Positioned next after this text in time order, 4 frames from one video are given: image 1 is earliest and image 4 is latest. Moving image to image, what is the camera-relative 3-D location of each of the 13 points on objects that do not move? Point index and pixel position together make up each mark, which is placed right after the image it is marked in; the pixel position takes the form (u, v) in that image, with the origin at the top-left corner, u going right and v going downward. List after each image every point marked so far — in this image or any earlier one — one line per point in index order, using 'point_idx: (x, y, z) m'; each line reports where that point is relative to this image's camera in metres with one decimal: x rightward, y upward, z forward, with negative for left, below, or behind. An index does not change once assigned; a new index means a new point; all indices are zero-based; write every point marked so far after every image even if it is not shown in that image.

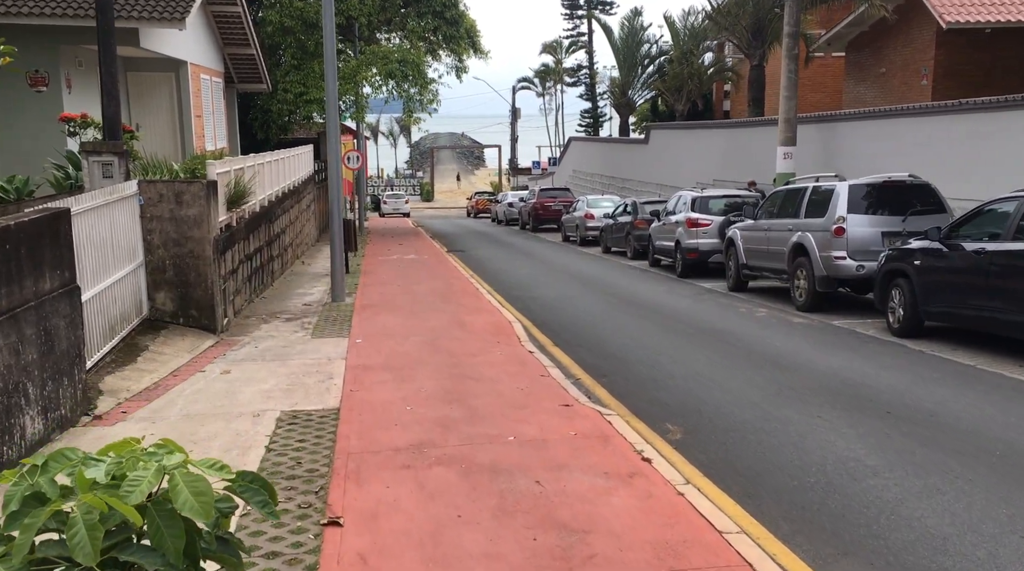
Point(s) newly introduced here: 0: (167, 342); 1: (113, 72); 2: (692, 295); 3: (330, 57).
0: (-3.6, -0.6, +9.8) m
1: (-4.4, +2.3, +10.3) m
2: (+2.9, -0.2, +15.2) m
3: (-2.9, +3.7, +14.9) m
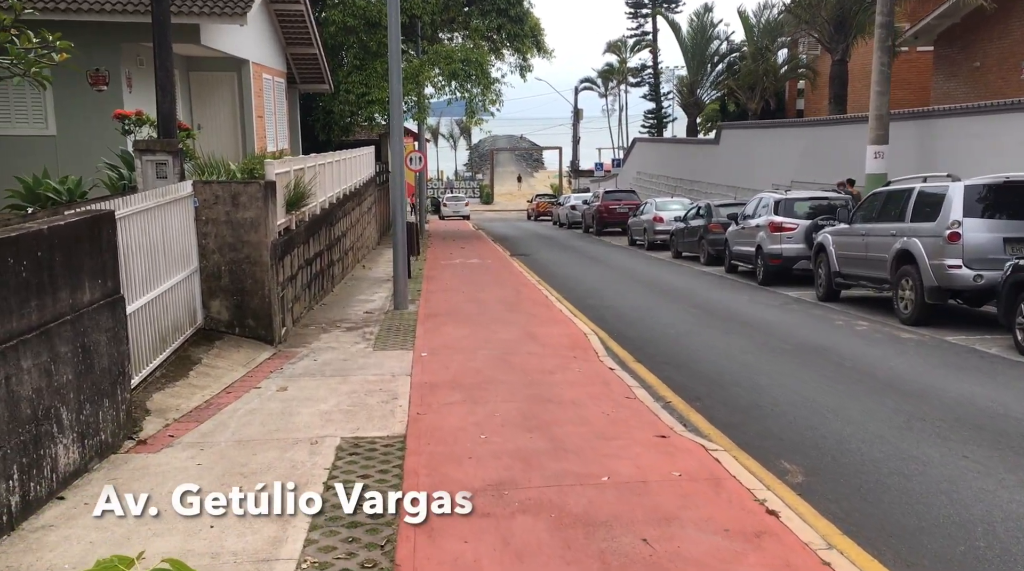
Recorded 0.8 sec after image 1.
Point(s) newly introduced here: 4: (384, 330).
0: (-2.8, -0.7, +9.2) m
1: (-3.5, +2.3, +9.7) m
2: (+4.0, -0.3, +14.1) m
3: (-1.8, +3.6, +14.2) m
4: (-1.6, -0.5, +11.6) m
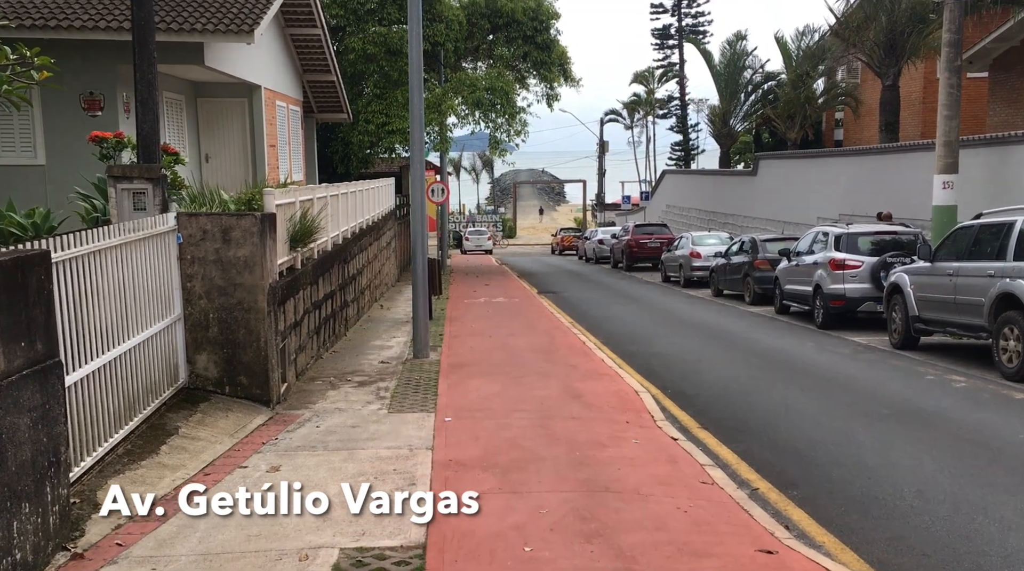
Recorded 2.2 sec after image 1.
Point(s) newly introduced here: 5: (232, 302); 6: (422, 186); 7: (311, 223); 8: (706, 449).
0: (-2.5, -1.1, +7.6) m
1: (-3.2, +1.8, +8.2) m
2: (+4.4, -0.9, +12.4) m
3: (-1.3, +3.0, +12.8) m
4: (-1.2, -1.1, +10.0) m
5: (-2.5, -0.1, +8.3) m
6: (-1.2, +1.3, +12.4) m
7: (-2.3, +0.7, +10.8) m
8: (+1.5, -1.3, +7.5) m
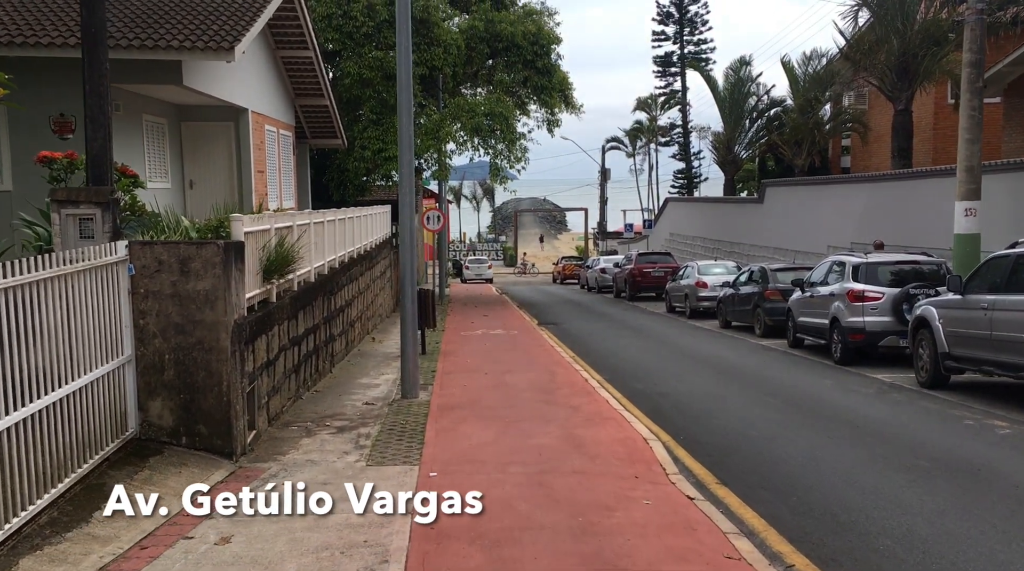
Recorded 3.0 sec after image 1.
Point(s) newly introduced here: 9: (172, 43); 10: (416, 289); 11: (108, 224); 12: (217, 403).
0: (-2.5, -1.4, +6.7) m
1: (-3.2, +1.5, +7.4) m
2: (+4.4, -1.3, +11.5) m
3: (-1.4, +2.5, +12.0) m
4: (-1.2, -1.4, +9.1) m
5: (-2.5, -0.4, +7.3) m
6: (-1.2, +0.9, +11.5) m
7: (-2.4, +0.4, +9.9) m
8: (+1.5, -1.6, +6.5) m
9: (-4.5, +3.2, +12.4) m
10: (-1.2, 0.0, +11.6) m
11: (-3.2, +0.5, +7.3) m
12: (-2.3, -0.9, +7.4) m
